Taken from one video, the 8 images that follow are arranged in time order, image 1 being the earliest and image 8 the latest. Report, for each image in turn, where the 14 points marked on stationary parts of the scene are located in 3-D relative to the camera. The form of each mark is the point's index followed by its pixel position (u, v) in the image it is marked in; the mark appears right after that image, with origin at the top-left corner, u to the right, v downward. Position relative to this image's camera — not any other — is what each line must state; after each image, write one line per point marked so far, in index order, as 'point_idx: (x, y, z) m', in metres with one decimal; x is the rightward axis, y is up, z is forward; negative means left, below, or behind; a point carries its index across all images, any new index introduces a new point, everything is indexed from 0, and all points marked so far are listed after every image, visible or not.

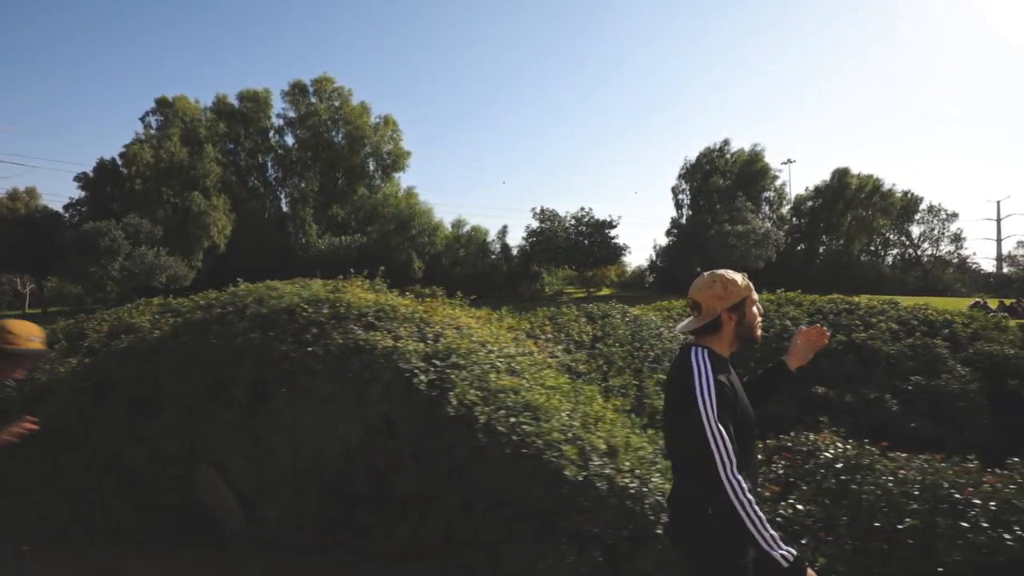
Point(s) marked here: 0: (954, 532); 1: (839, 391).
0: (+2.4, -1.3, +3.0) m
1: (+3.1, -1.0, +5.1) m
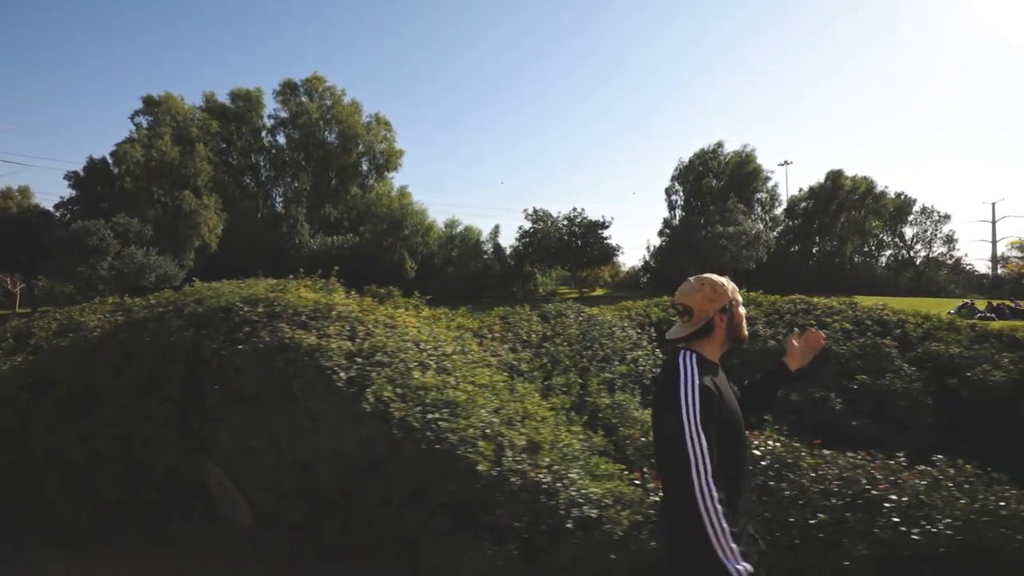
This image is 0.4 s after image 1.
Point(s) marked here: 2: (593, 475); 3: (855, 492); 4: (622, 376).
0: (+1.9, -1.3, +3.1) m
1: (+2.6, -1.0, +5.2) m
2: (+0.5, -1.2, +3.5) m
3: (+2.1, -1.2, +3.2) m
4: (+1.0, -0.8, +5.1) m
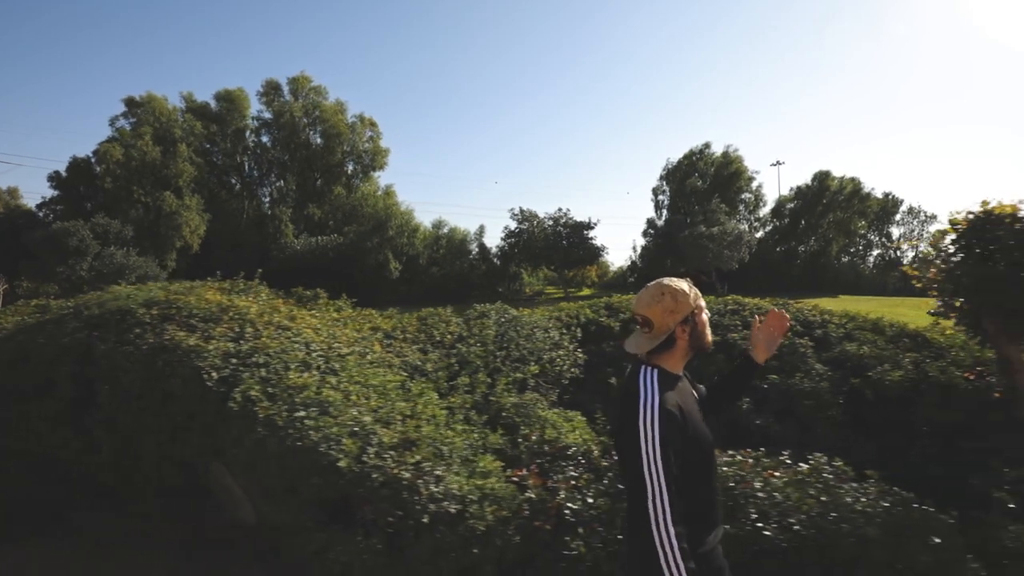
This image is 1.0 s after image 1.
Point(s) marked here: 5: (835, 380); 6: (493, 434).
0: (+1.2, -1.3, +3.2) m
1: (+1.8, -1.0, +5.3) m
2: (-0.3, -1.2, +3.6) m
3: (+1.3, -1.2, +3.3) m
4: (+0.2, -0.8, +5.2) m
5: (+3.0, -0.8, +5.2) m
6: (-0.1, -1.1, +4.3) m
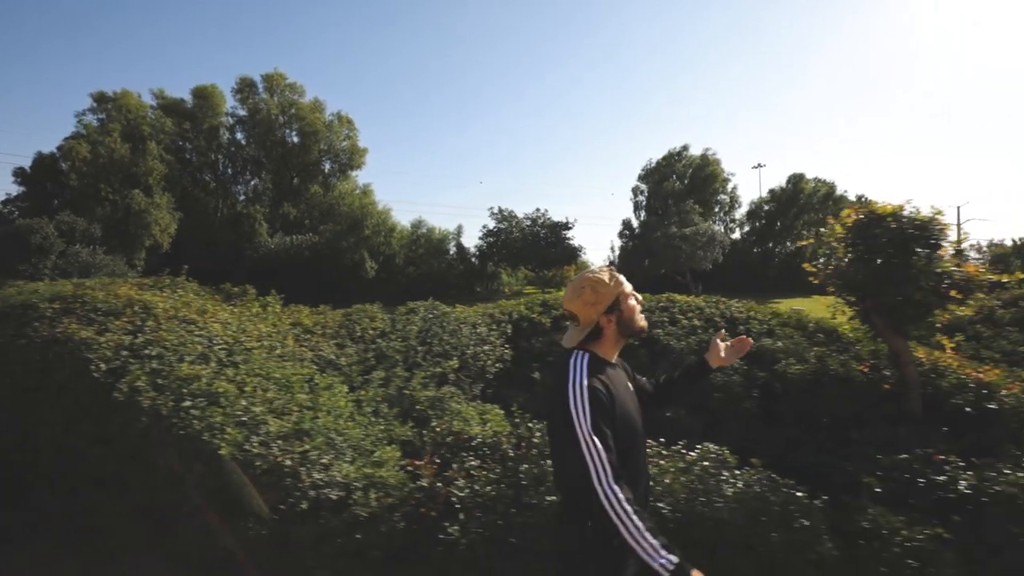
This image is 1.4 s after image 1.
0: (+0.4, -1.3, +3.3) m
1: (+1.1, -0.9, +5.4) m
2: (-1.0, -1.1, +3.6) m
3: (+0.6, -1.2, +3.4) m
4: (-0.6, -0.8, +5.3) m
5: (+2.3, -0.8, +5.4) m
6: (-0.9, -1.1, +4.4) m
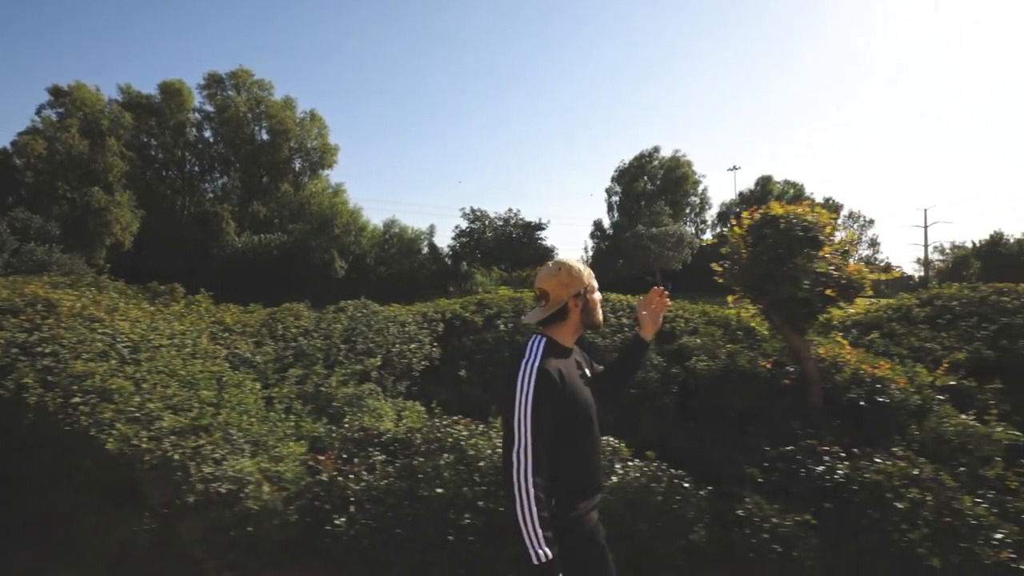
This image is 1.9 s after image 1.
0: (-0.2, -1.3, +3.4) m
1: (+0.3, -0.9, +5.6) m
2: (-1.7, -1.1, +3.7) m
3: (-0.1, -1.2, +3.5) m
4: (-1.3, -0.8, +5.4) m
5: (+1.5, -0.8, +5.5) m
6: (-1.6, -1.1, +4.5) m
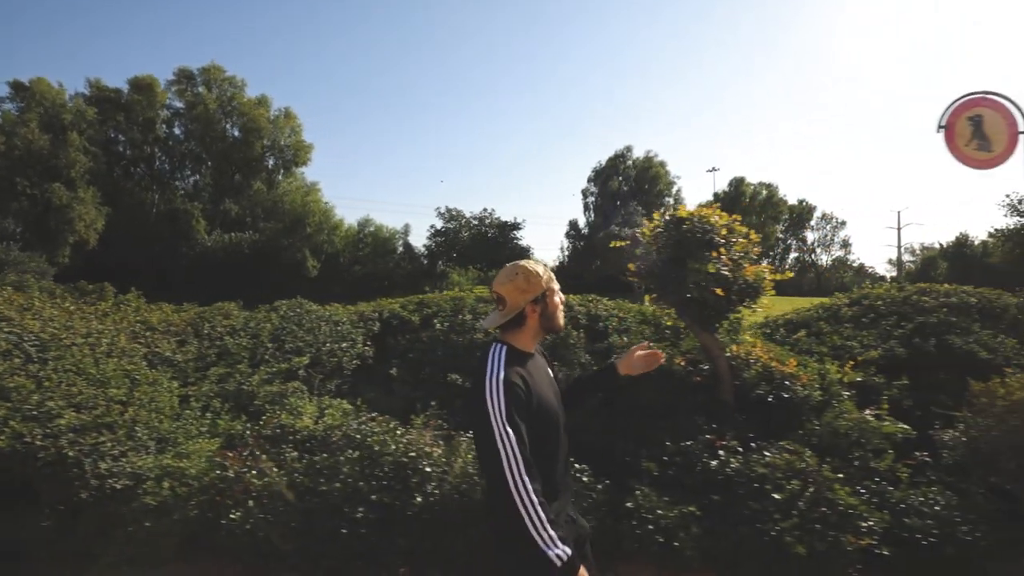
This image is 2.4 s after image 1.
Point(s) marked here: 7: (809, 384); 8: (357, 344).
0: (-0.9, -1.3, +3.5) m
1: (-0.4, -0.9, +5.7) m
2: (-2.4, -1.1, +3.7) m
3: (-0.8, -1.2, +3.6) m
4: (-2.0, -0.8, +5.5) m
5: (+0.8, -0.8, +5.7) m
6: (-2.3, -1.1, +4.5) m
7: (+2.6, -0.8, +4.8) m
8: (-1.7, -0.6, +6.0) m
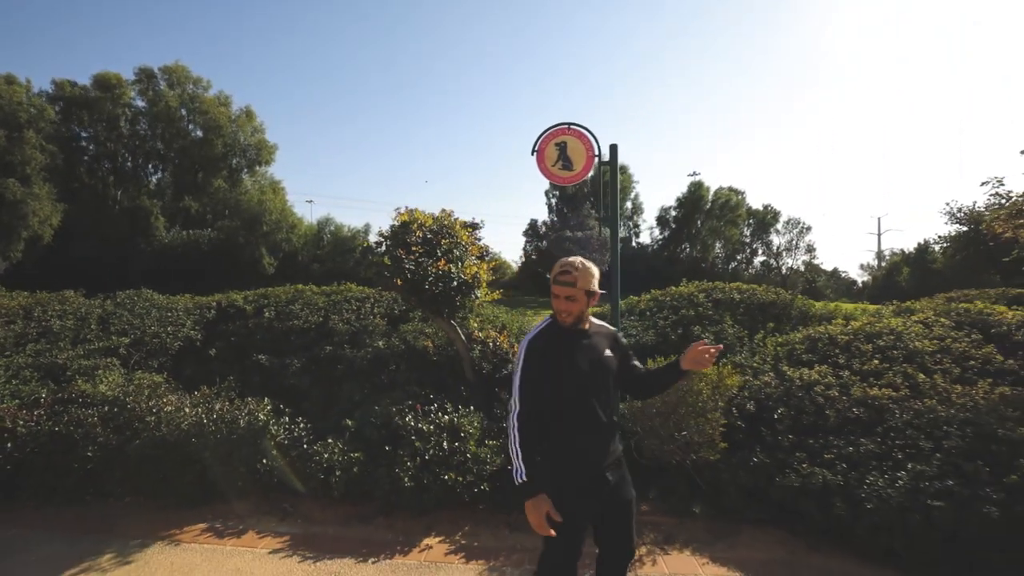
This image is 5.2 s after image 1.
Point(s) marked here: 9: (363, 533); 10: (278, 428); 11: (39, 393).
0: (-3.3, -1.2, +4.4) m
1: (-2.8, -0.8, +6.6) m
2: (-4.7, -1.0, +4.6) m
3: (-3.1, -1.1, +4.5) m
4: (-4.4, -0.7, +6.4) m
5: (-1.6, -0.7, +6.6) m
6: (-4.7, -1.0, +5.4) m
7: (+0.2, -0.8, +5.8) m
8: (-4.1, -0.5, +6.9) m
9: (-1.1, -1.8, +3.9) m
10: (-2.0, -1.2, +4.6) m
11: (-4.5, -1.0, +5.2) m
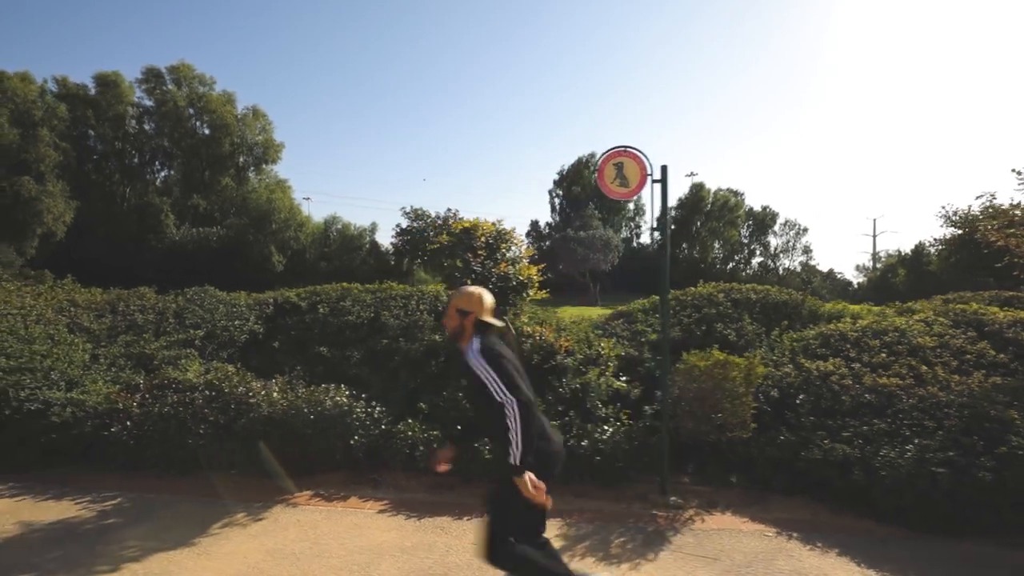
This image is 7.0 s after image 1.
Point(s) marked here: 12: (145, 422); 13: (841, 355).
0: (-2.7, -1.2, +5.0) m
1: (-2.3, -0.8, +7.2) m
2: (-4.2, -1.0, +5.2) m
3: (-2.6, -1.0, +5.2) m
4: (-3.9, -0.6, +7.0) m
5: (-1.1, -0.7, +7.2) m
6: (-4.2, -0.9, +6.0) m
7: (+0.7, -0.8, +6.4) m
8: (-3.6, -0.5, +7.5) m
9: (-0.5, -1.7, +4.6) m
10: (-1.4, -1.2, +5.2) m
11: (-4.0, -1.0, +5.8) m
12: (-3.3, -1.2, +5.0) m
13: (+3.8, -0.8, +6.4) m
